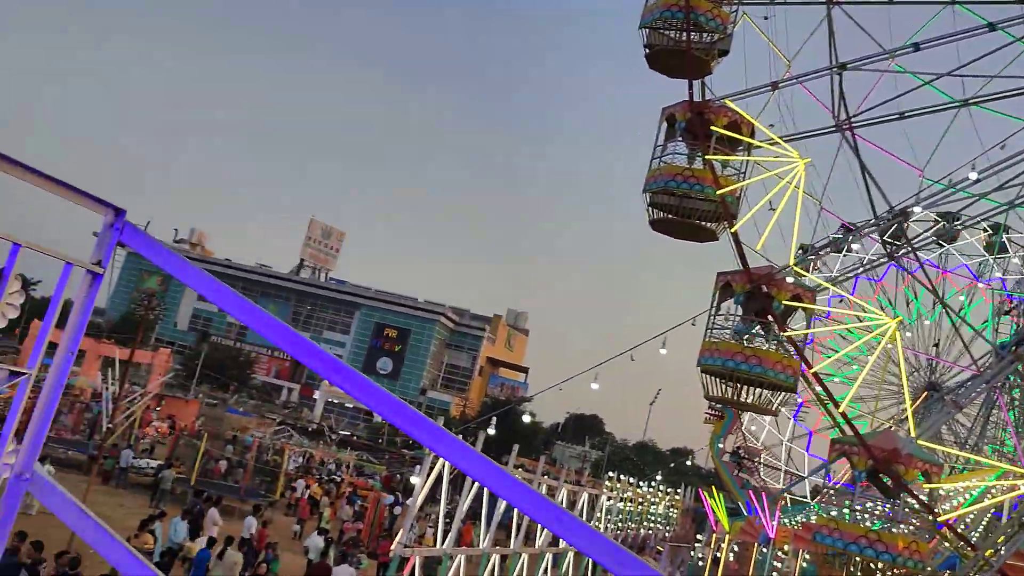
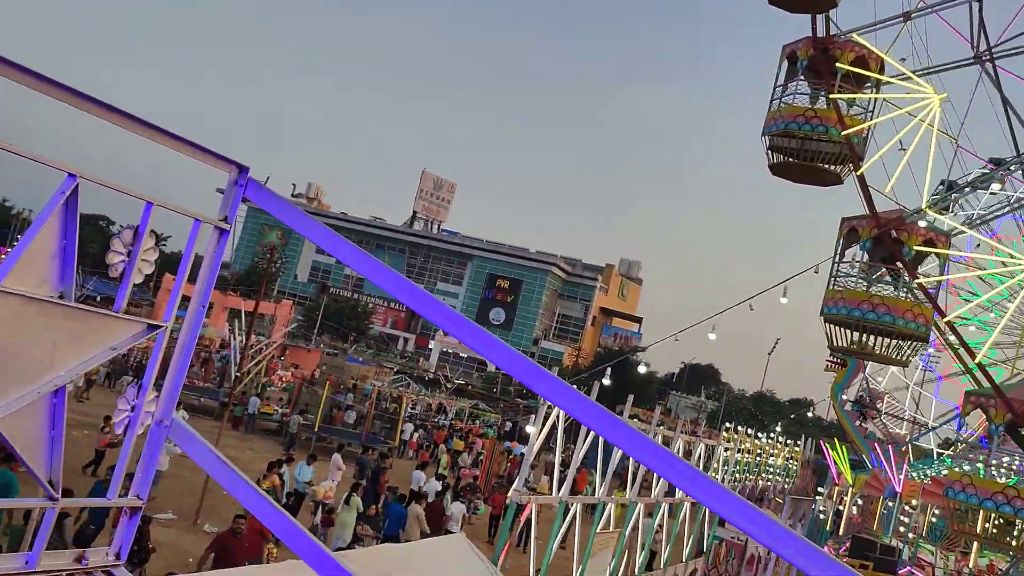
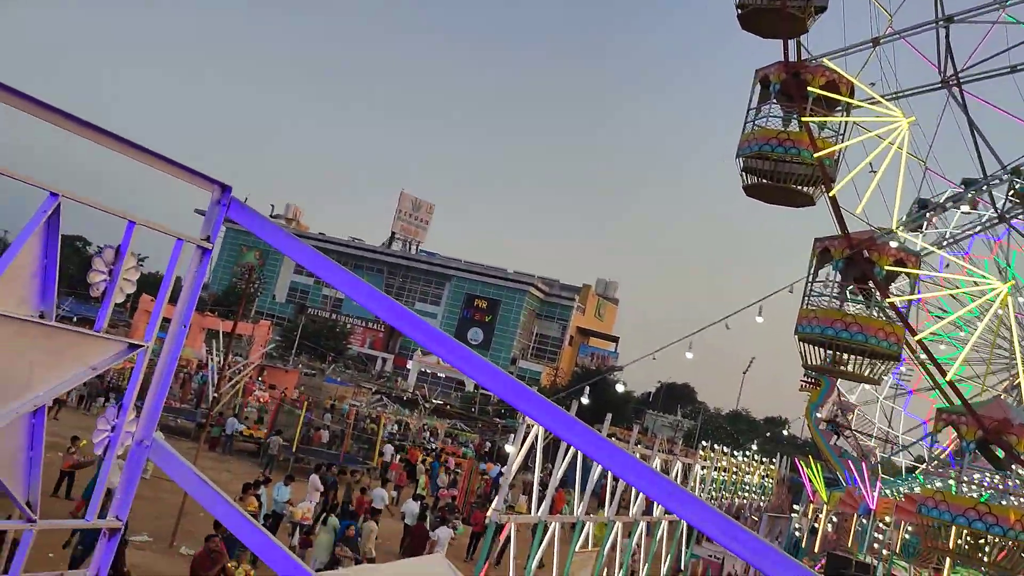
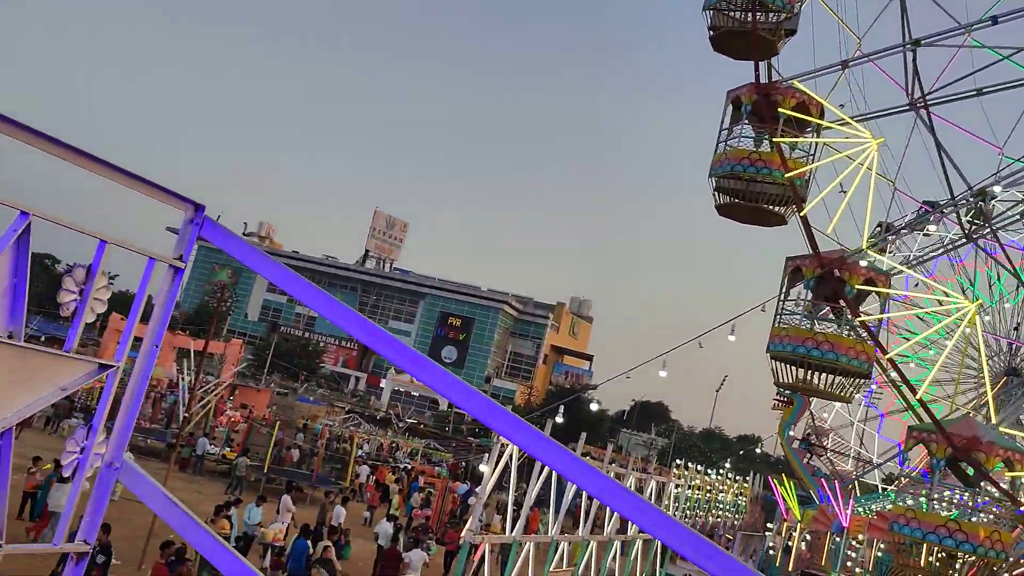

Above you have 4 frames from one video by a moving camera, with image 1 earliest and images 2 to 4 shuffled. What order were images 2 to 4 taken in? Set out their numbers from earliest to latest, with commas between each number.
4, 3, 2
